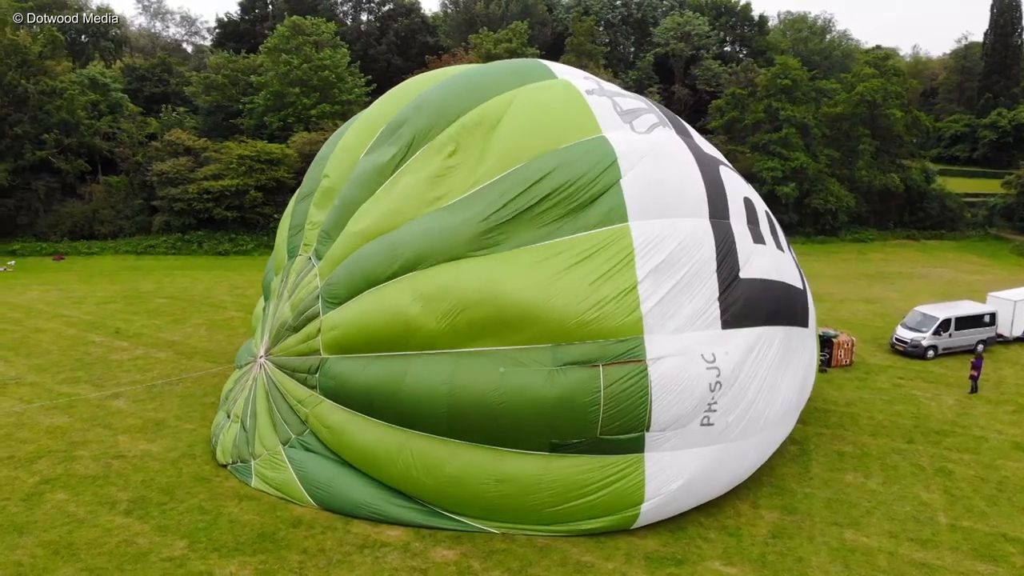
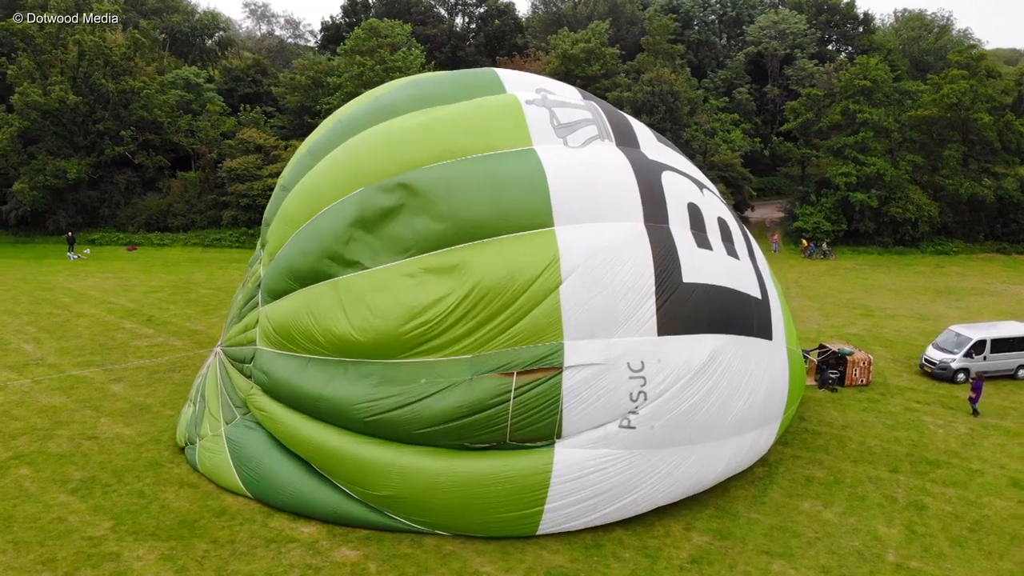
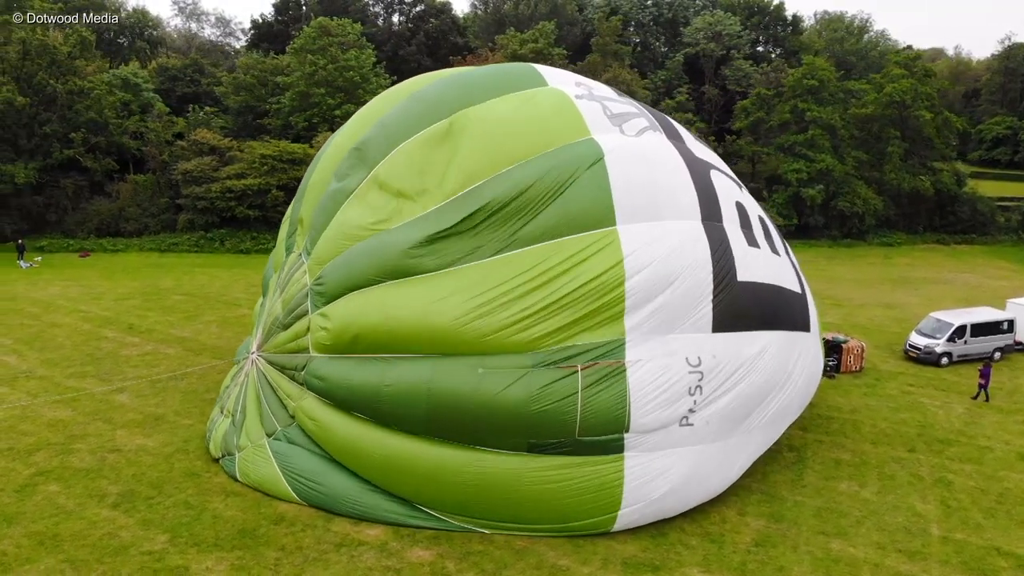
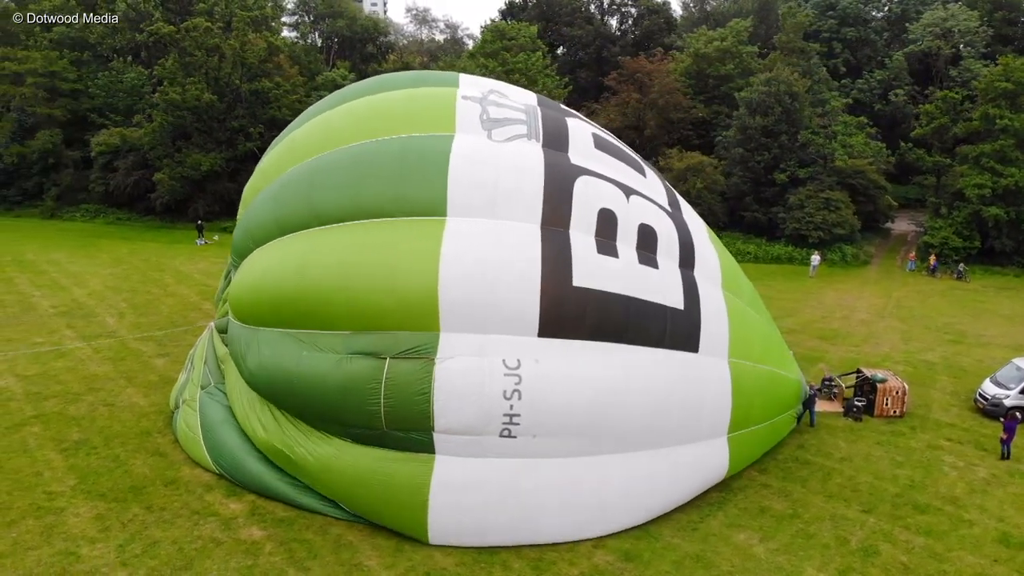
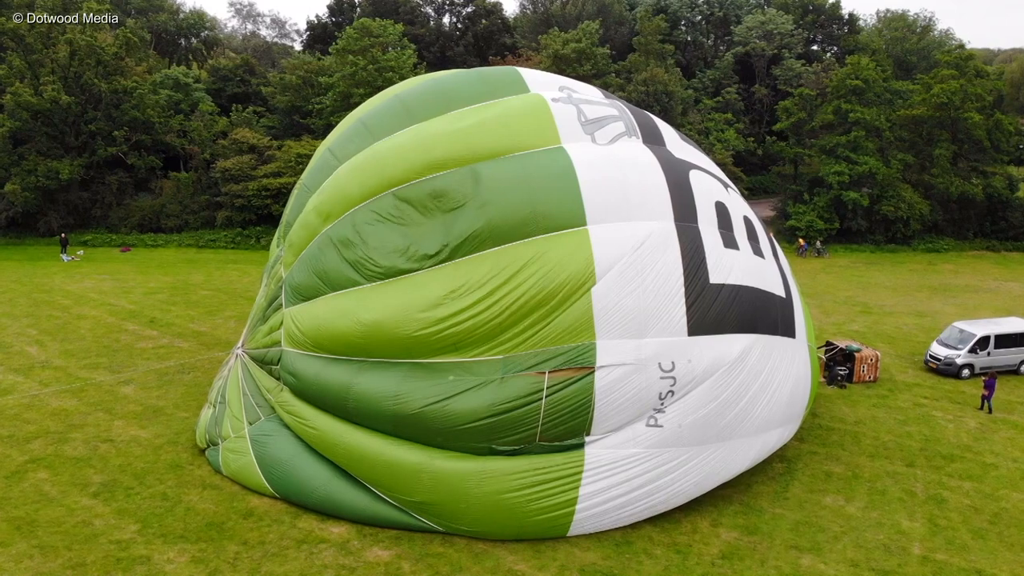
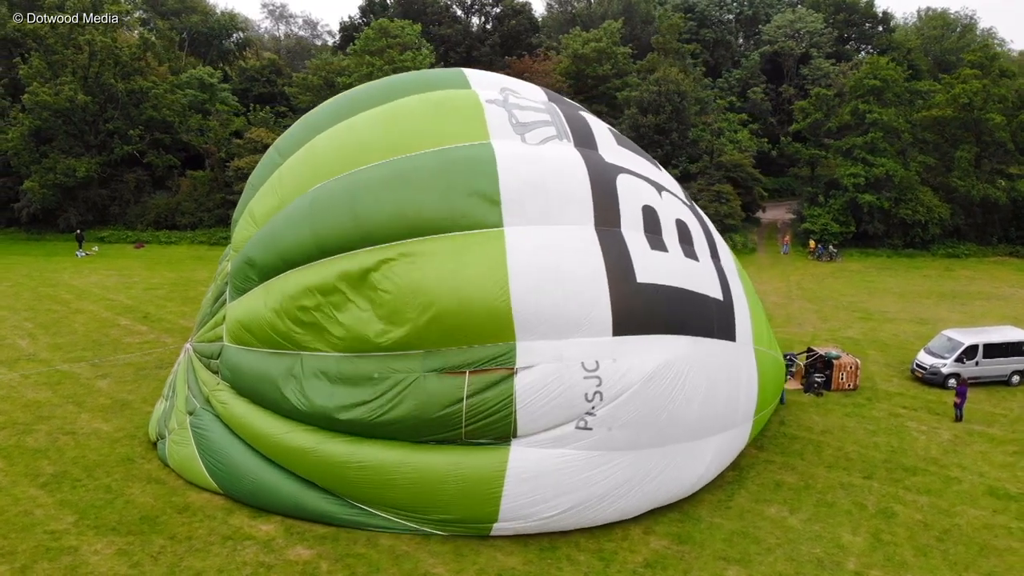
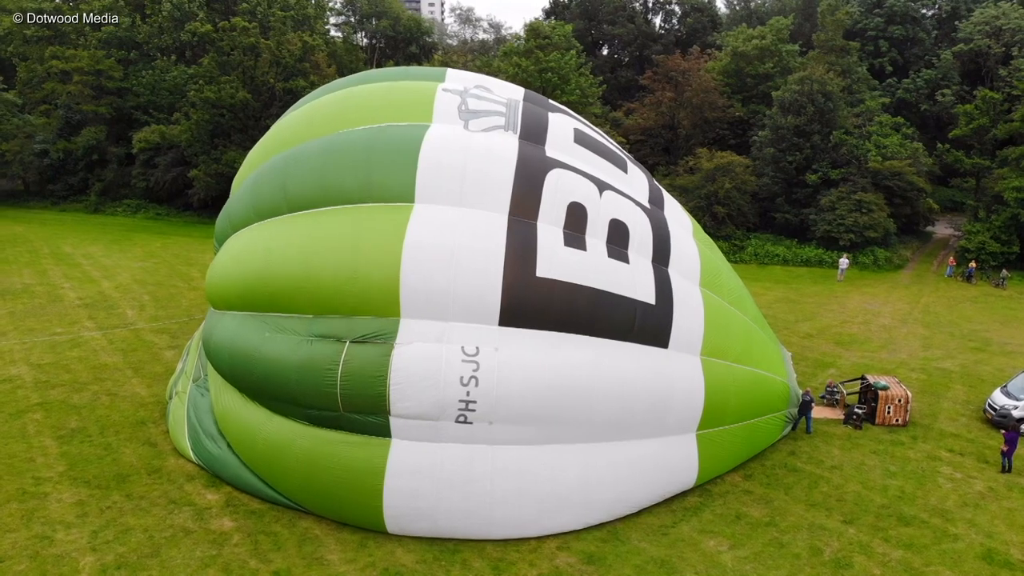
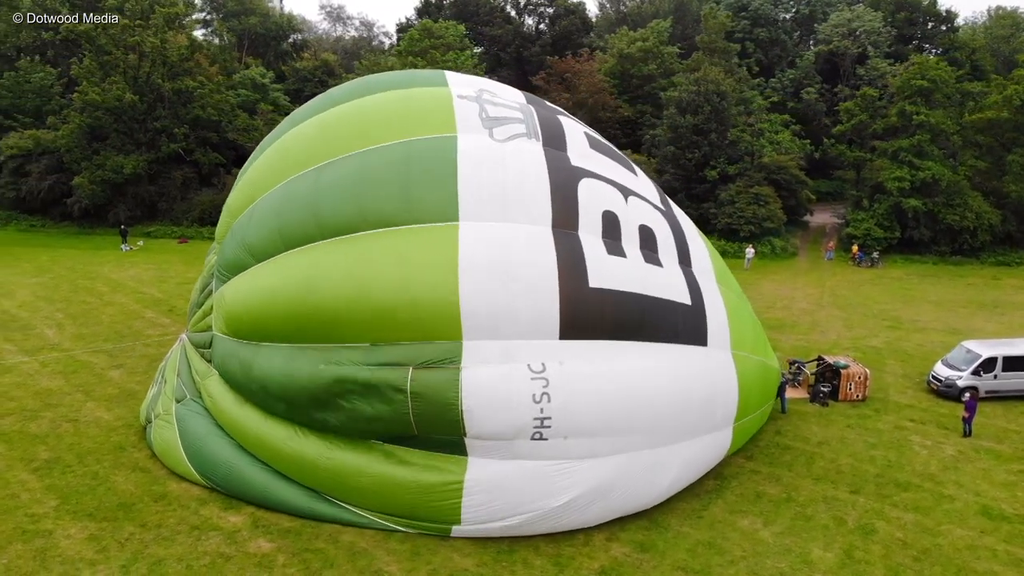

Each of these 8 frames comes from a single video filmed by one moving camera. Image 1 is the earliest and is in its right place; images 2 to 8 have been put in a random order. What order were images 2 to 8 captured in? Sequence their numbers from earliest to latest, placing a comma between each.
3, 5, 2, 6, 8, 4, 7
